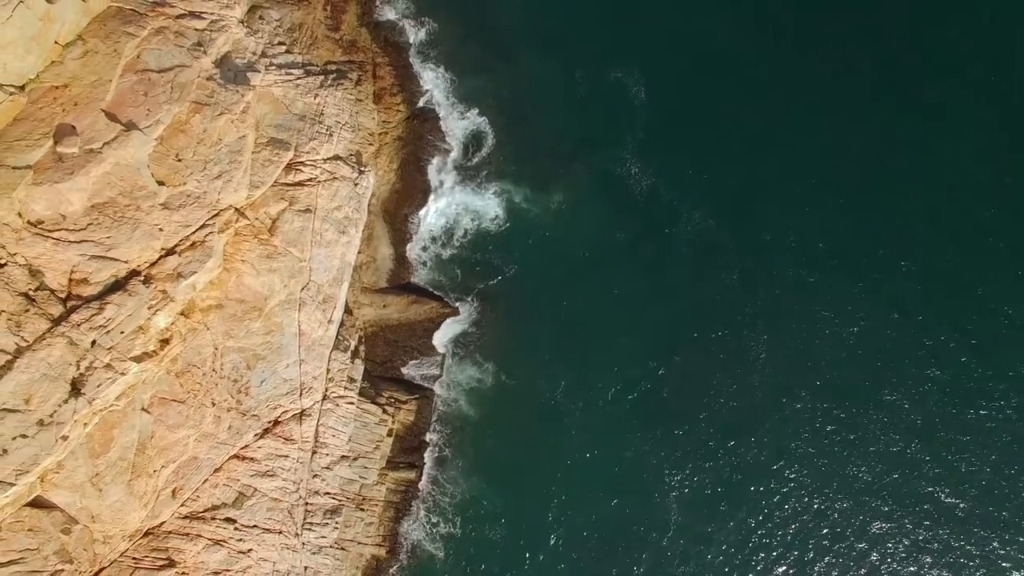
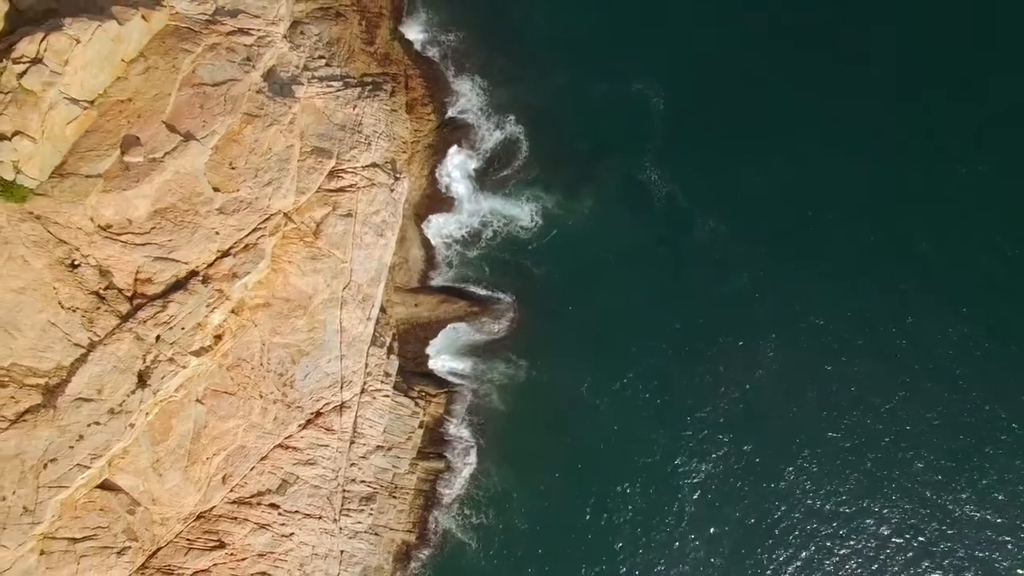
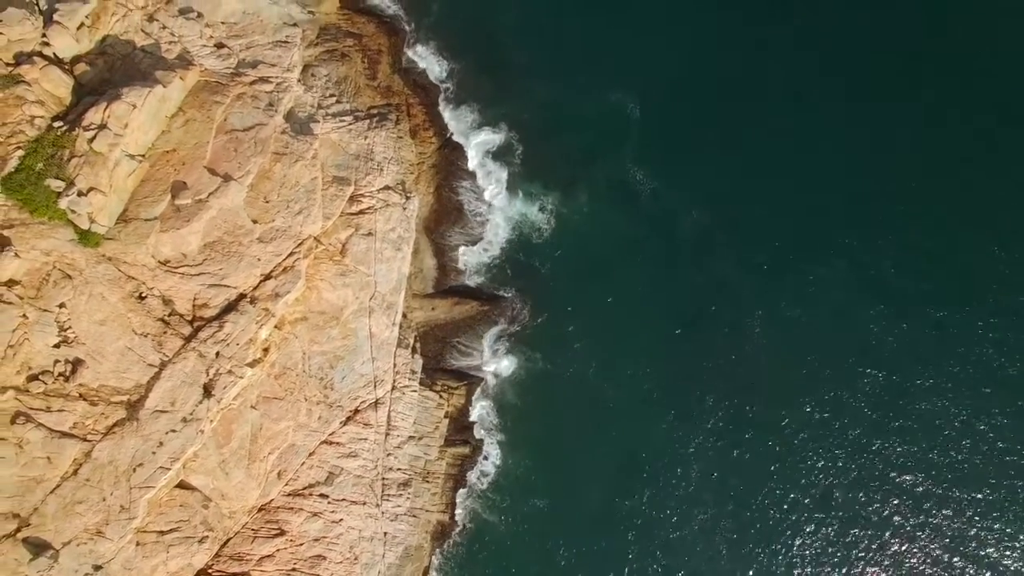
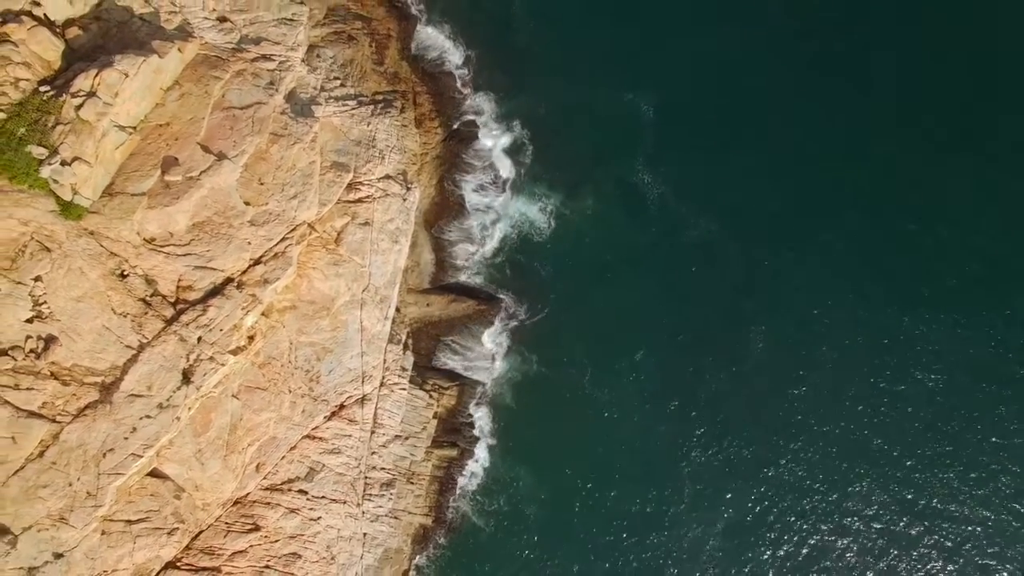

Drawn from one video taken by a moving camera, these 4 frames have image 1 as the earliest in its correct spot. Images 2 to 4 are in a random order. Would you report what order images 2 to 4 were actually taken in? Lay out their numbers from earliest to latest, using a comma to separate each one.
2, 4, 3
